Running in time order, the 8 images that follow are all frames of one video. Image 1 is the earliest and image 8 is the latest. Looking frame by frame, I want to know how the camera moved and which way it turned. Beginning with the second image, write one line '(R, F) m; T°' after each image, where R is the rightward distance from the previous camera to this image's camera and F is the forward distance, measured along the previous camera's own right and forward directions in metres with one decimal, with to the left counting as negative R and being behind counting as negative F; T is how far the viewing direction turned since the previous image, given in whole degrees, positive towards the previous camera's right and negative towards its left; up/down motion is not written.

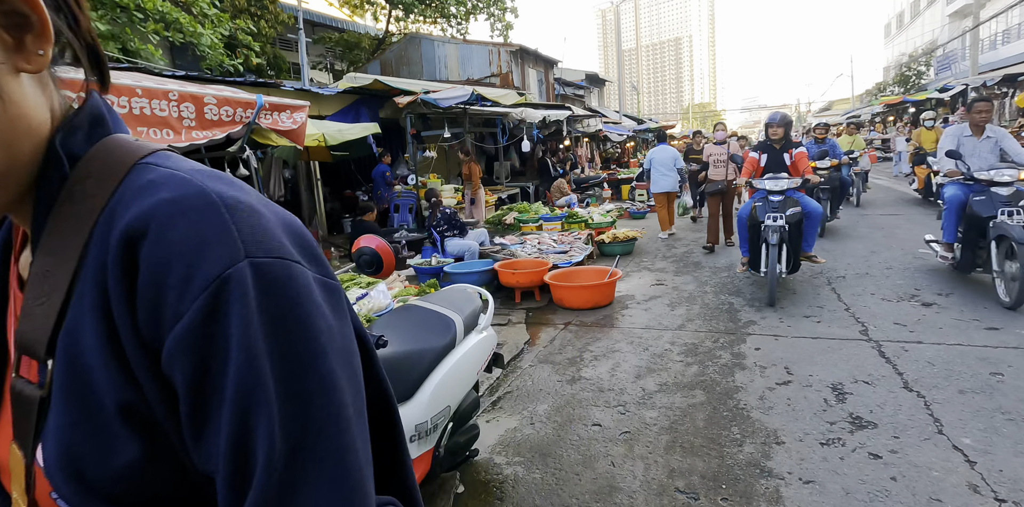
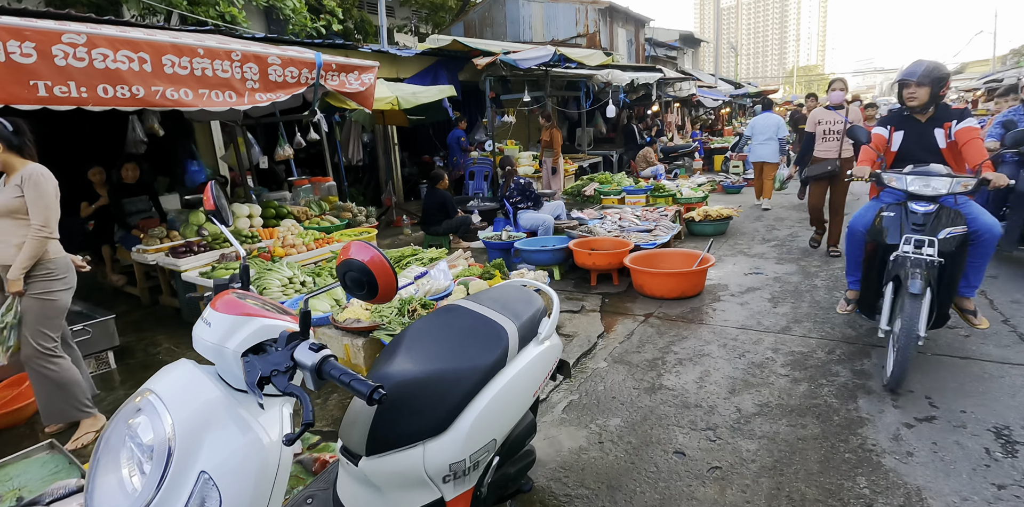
(0.0, +0.6) m; -9°
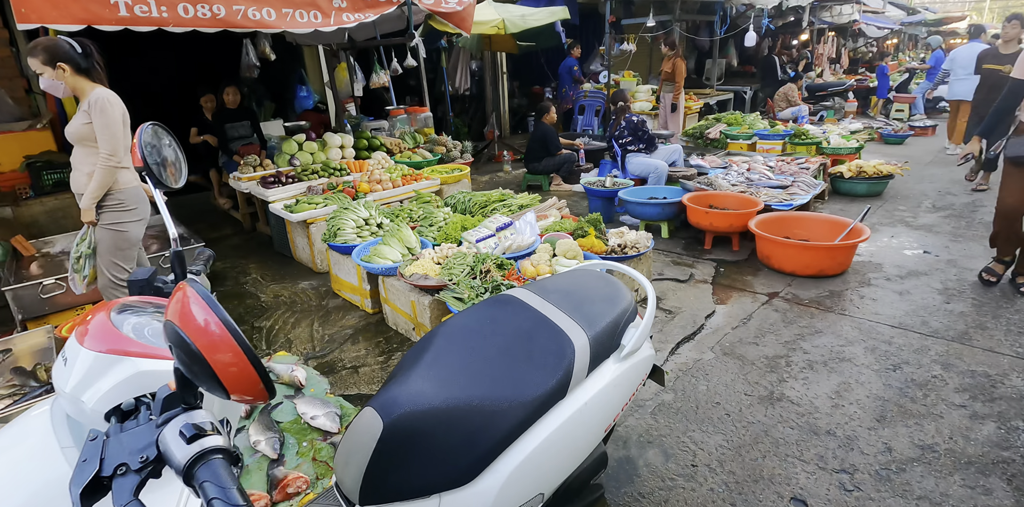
(+0.1, +0.7) m; -12°
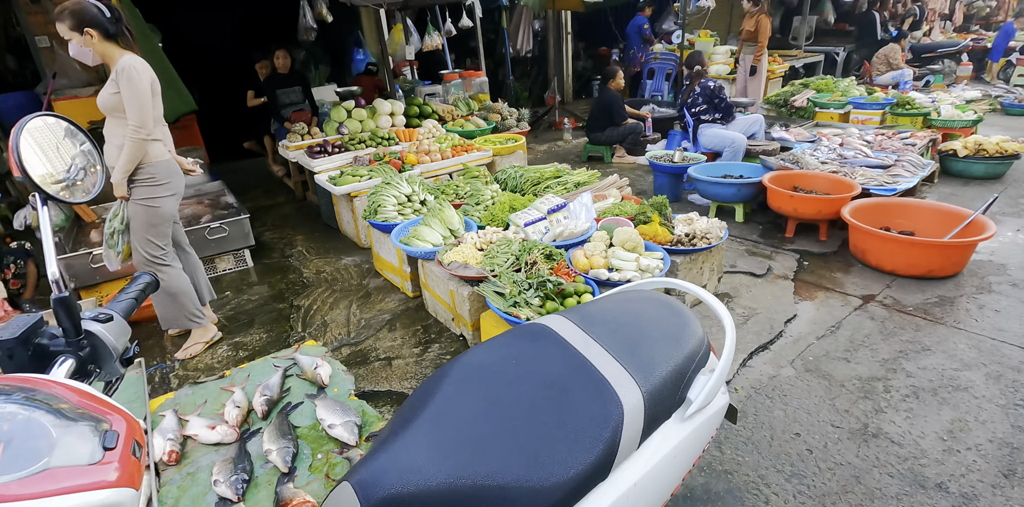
(+0.1, +0.4) m; -6°
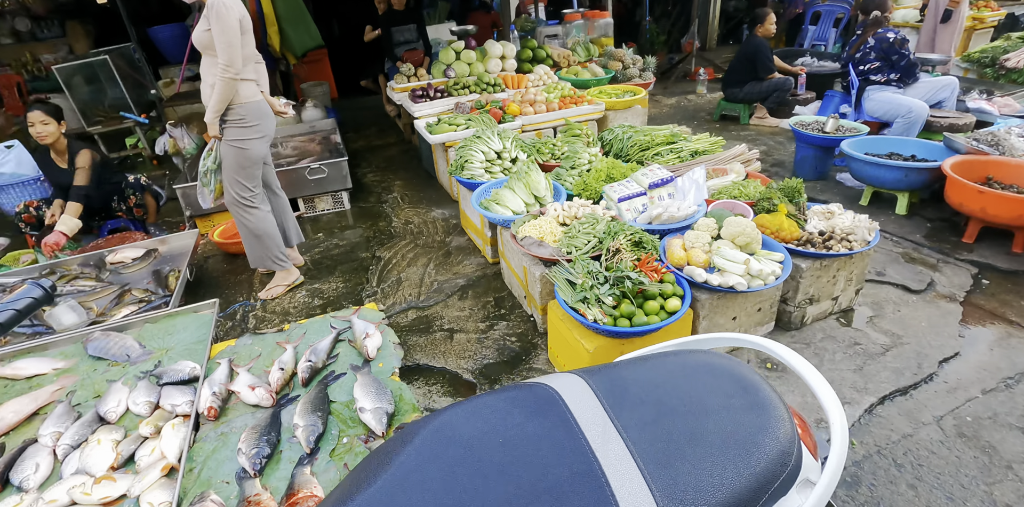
(+0.2, +0.4) m; -13°
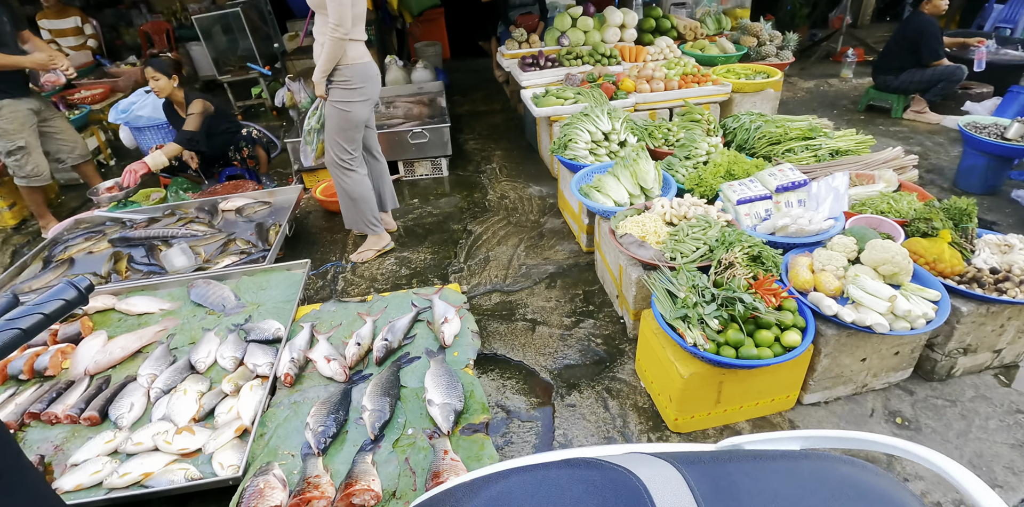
(0.0, +0.2) m; -10°
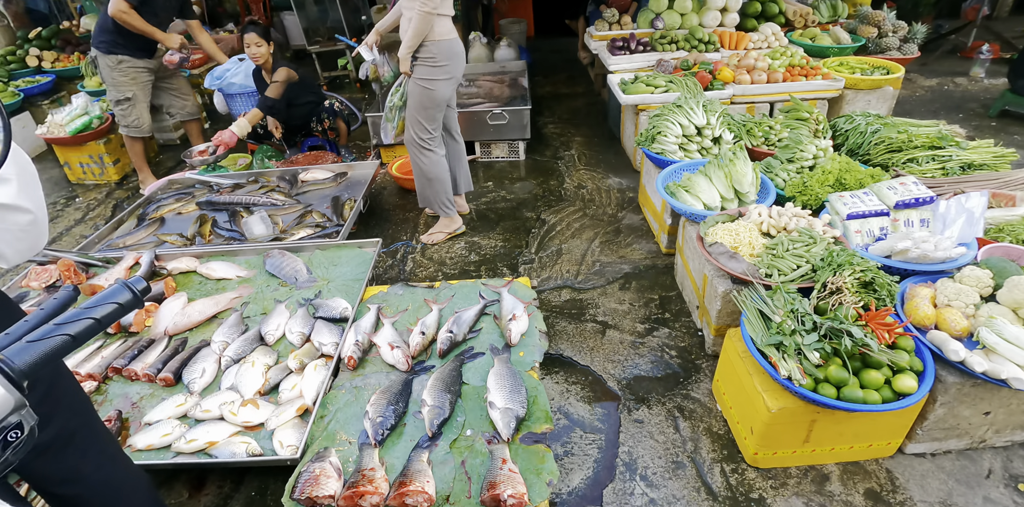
(-0.1, +0.1) m; -7°
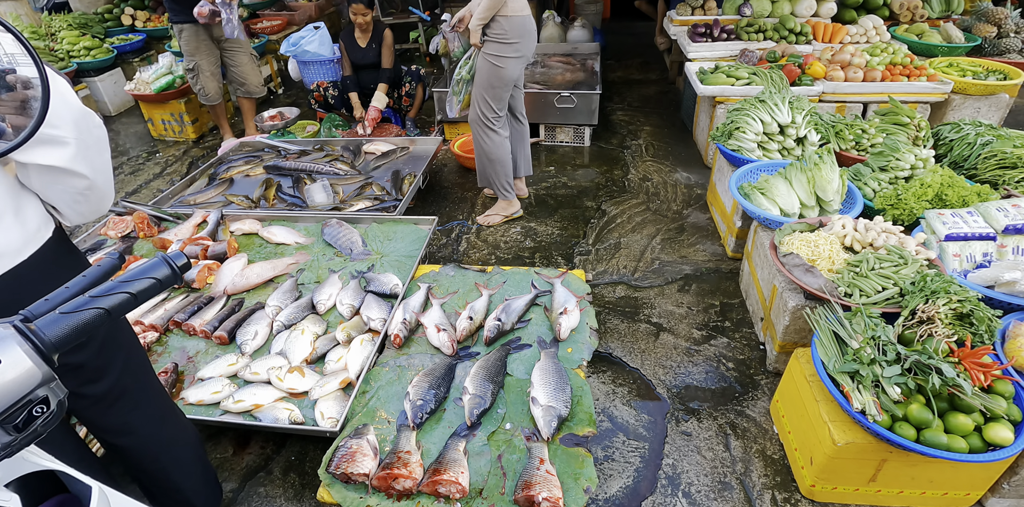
(0.0, +0.1) m; -6°
